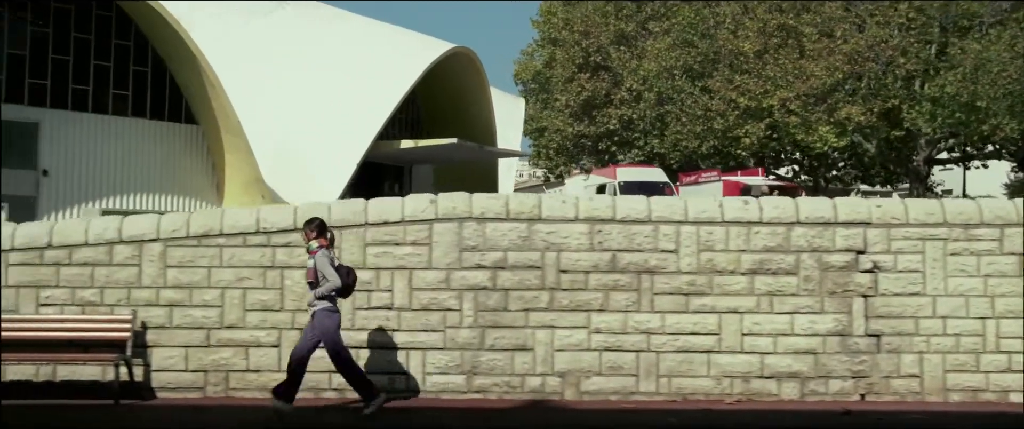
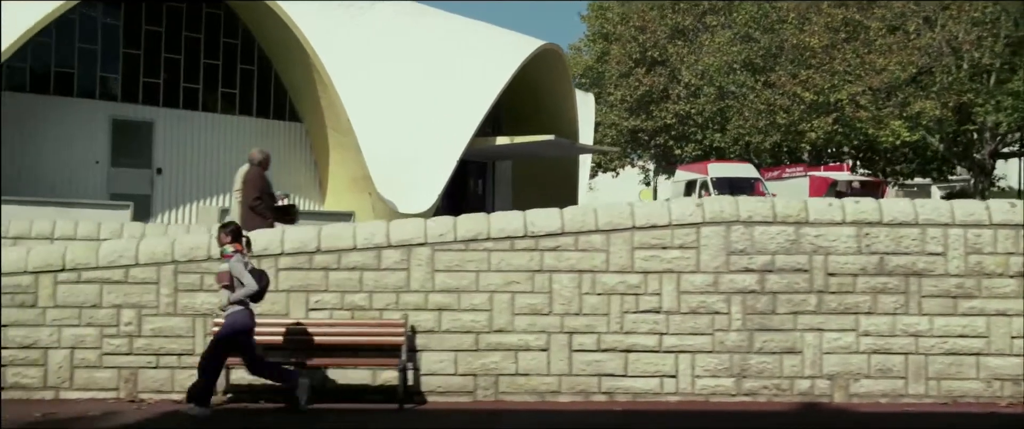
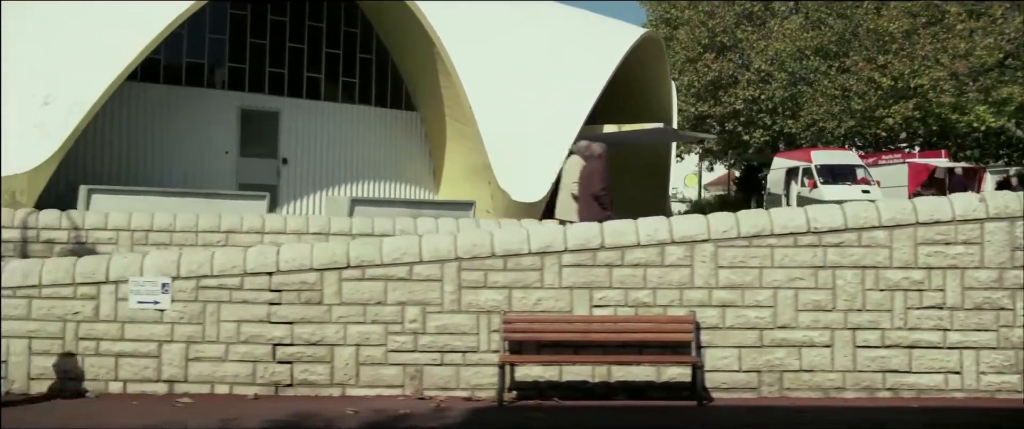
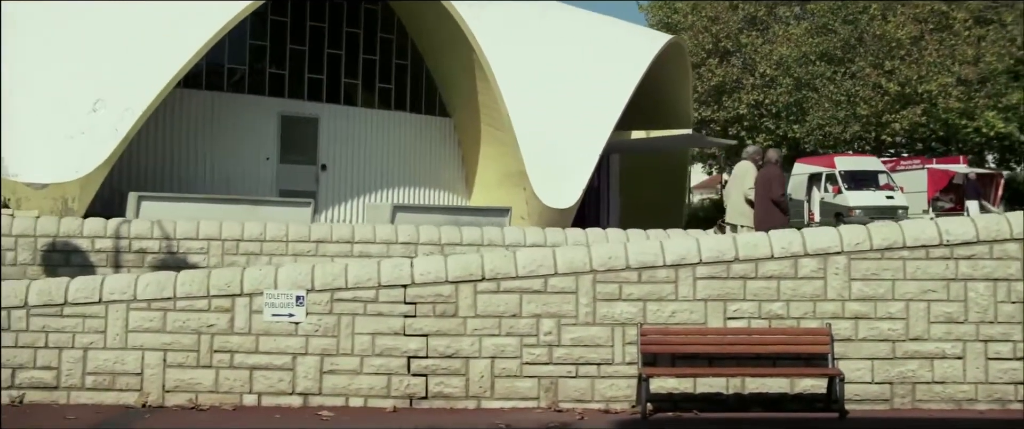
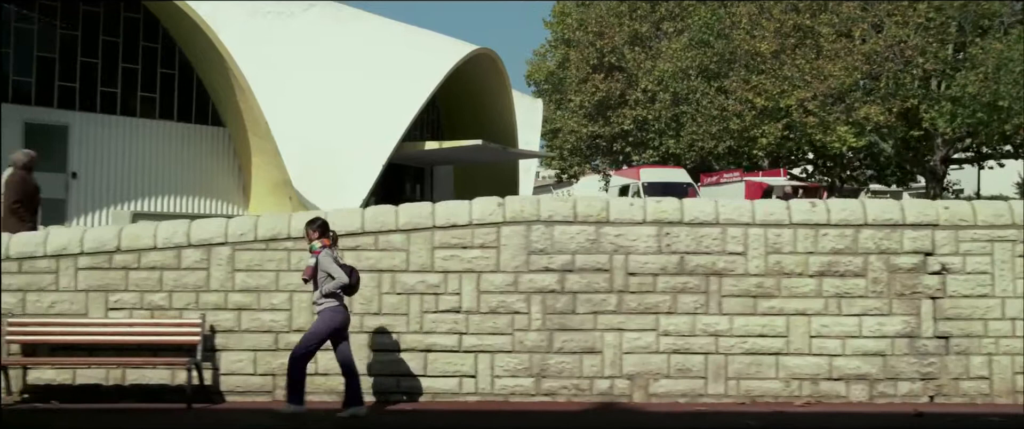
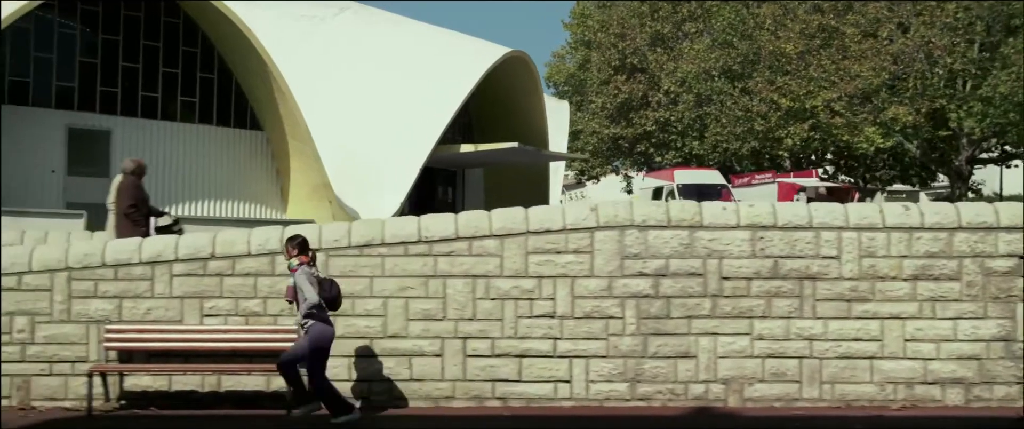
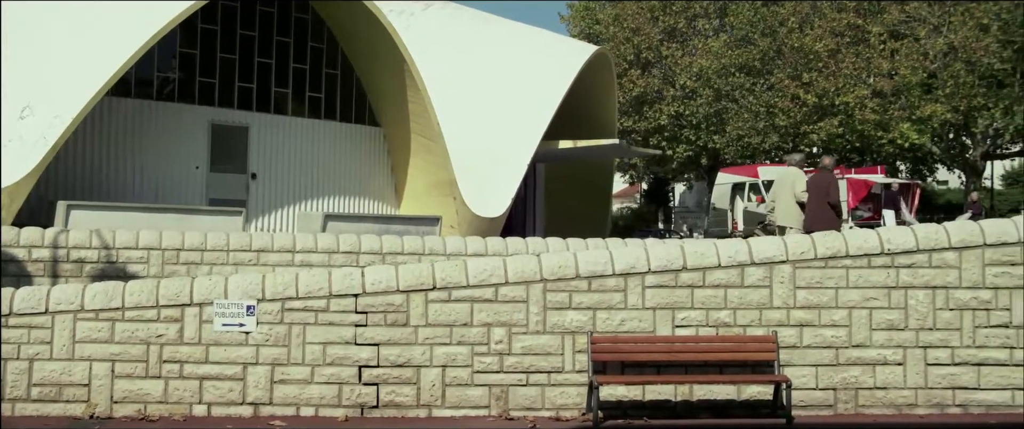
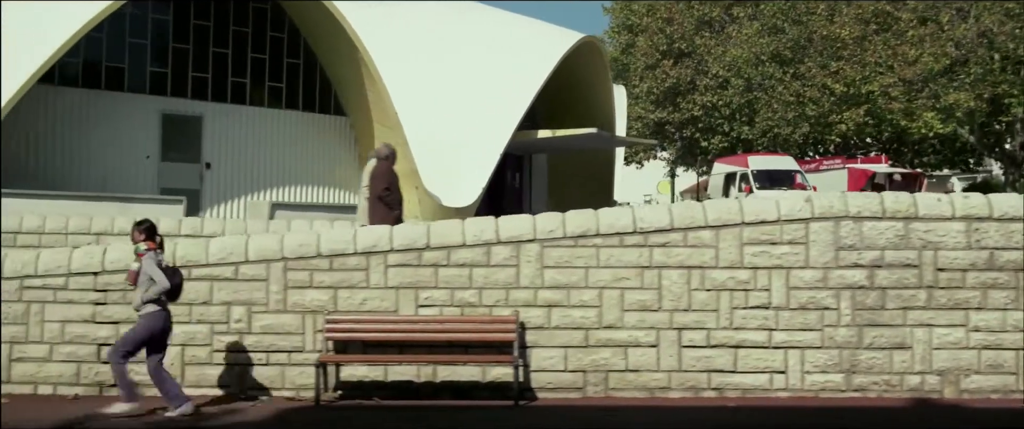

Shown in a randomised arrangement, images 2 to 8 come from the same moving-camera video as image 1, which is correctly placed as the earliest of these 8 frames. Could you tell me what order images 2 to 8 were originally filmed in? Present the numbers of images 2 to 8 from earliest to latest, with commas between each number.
5, 6, 2, 8, 3, 4, 7
